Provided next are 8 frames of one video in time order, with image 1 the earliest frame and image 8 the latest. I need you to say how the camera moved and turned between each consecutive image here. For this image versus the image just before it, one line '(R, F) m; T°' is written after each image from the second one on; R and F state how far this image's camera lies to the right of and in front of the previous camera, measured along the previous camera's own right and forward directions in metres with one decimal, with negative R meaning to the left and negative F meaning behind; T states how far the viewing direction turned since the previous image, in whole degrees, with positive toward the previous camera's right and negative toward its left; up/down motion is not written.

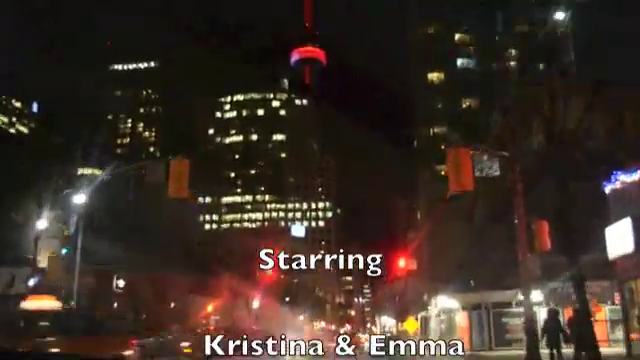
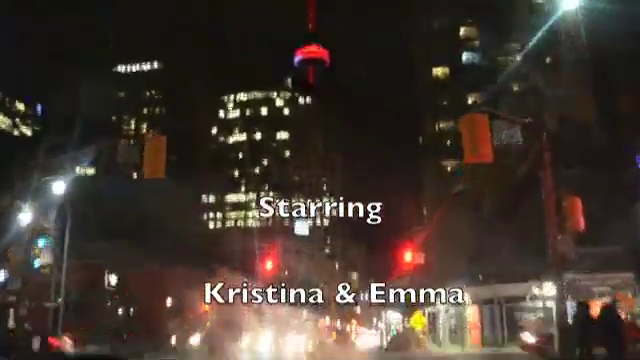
(+0.1, +1.3) m; 0°
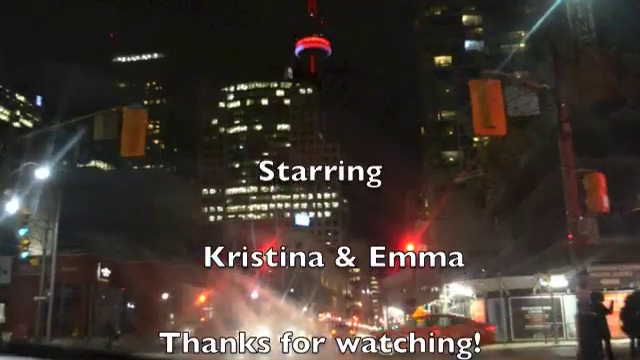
(+0.1, +0.8) m; 0°
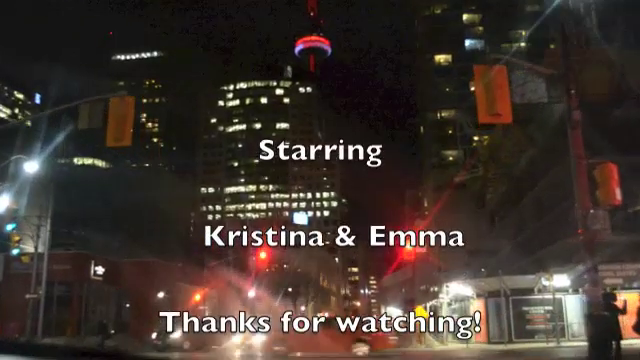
(0.0, +0.4) m; 0°
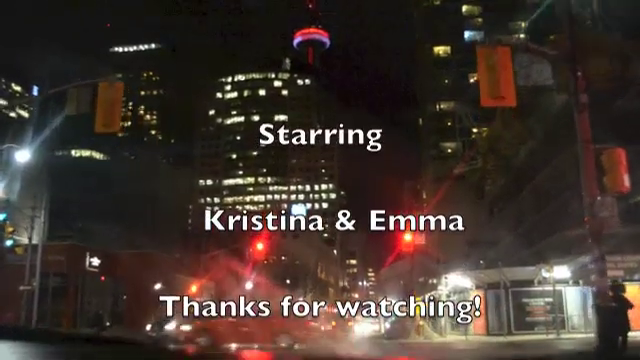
(0.0, +0.2) m; 0°
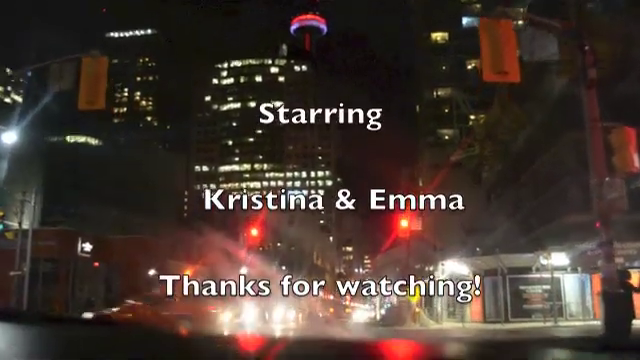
(0.0, +0.3) m; 0°
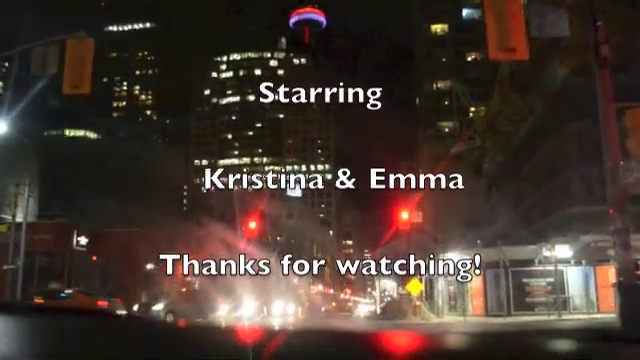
(0.0, +0.4) m; 0°
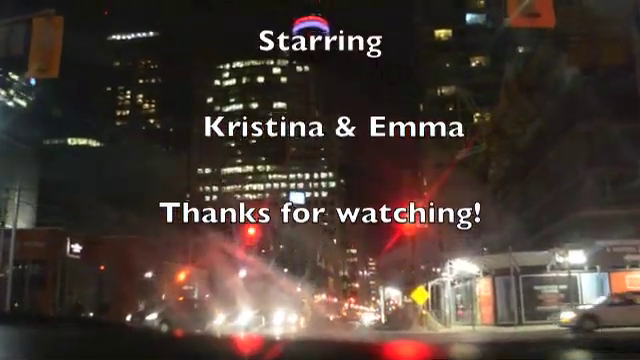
(+0.1, +0.8) m; 0°
